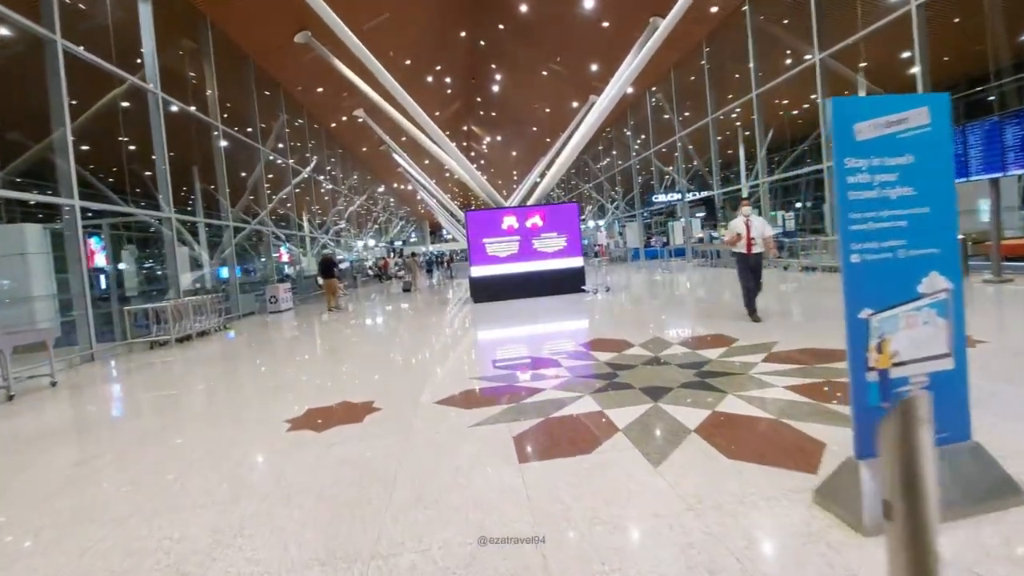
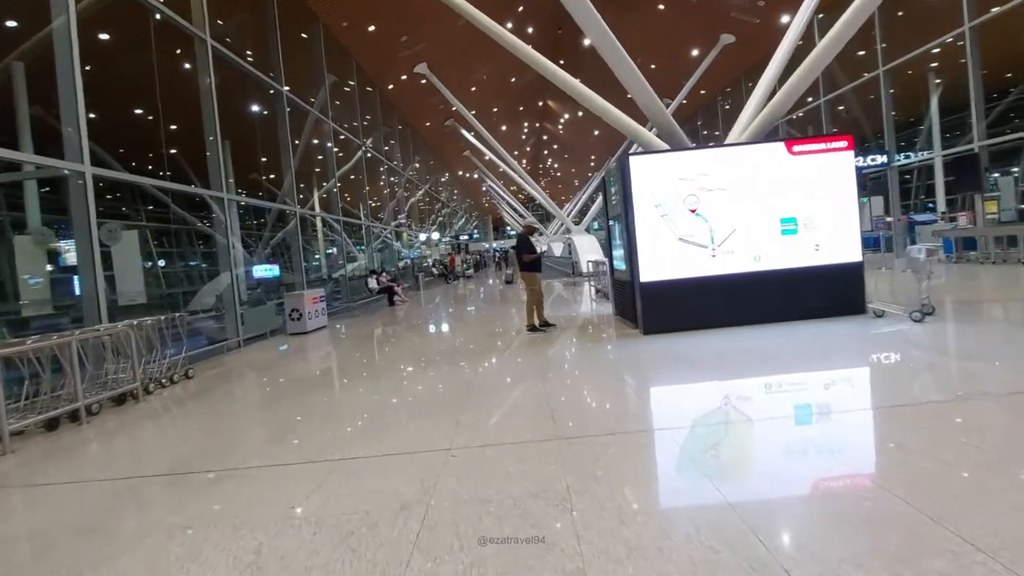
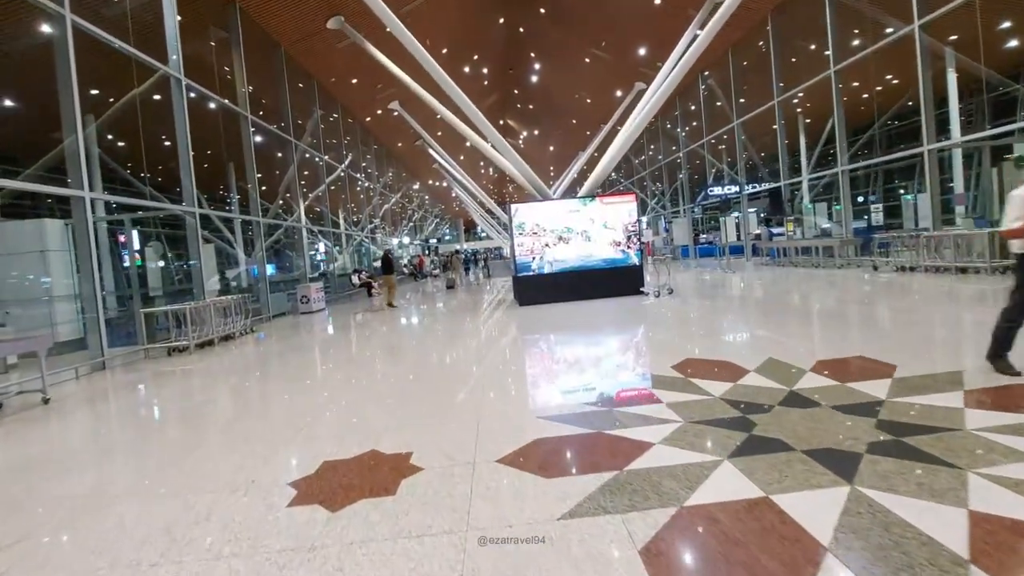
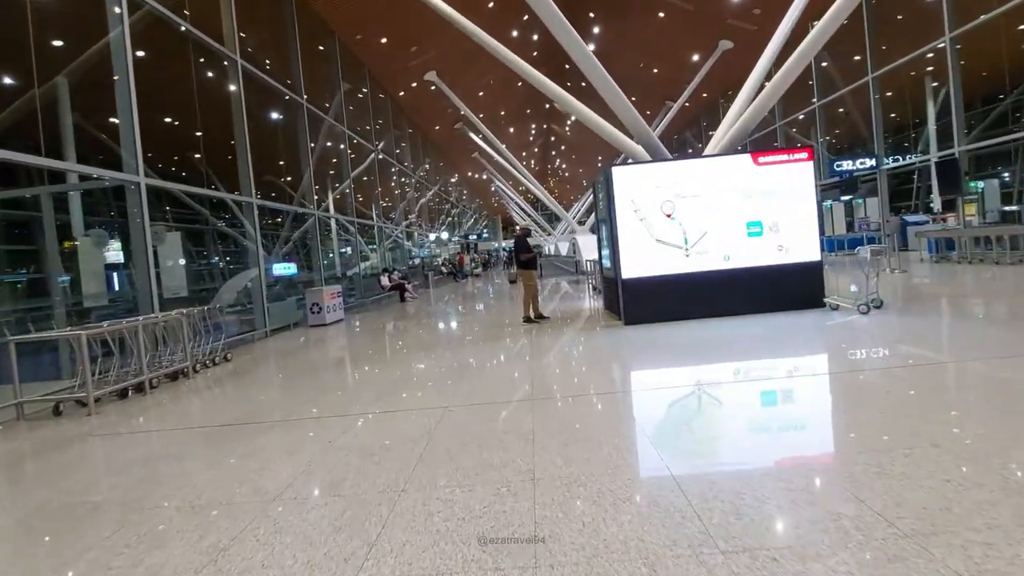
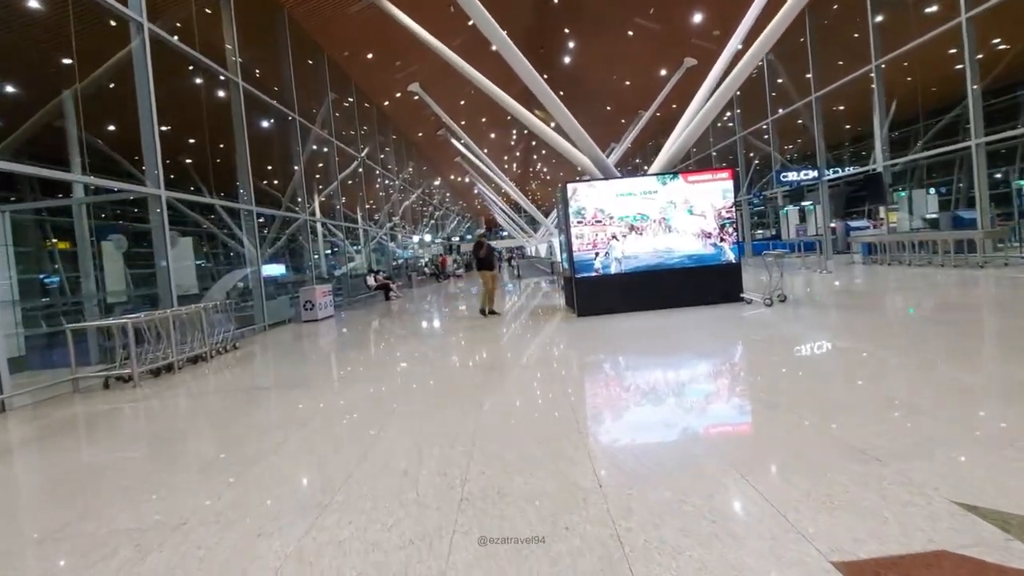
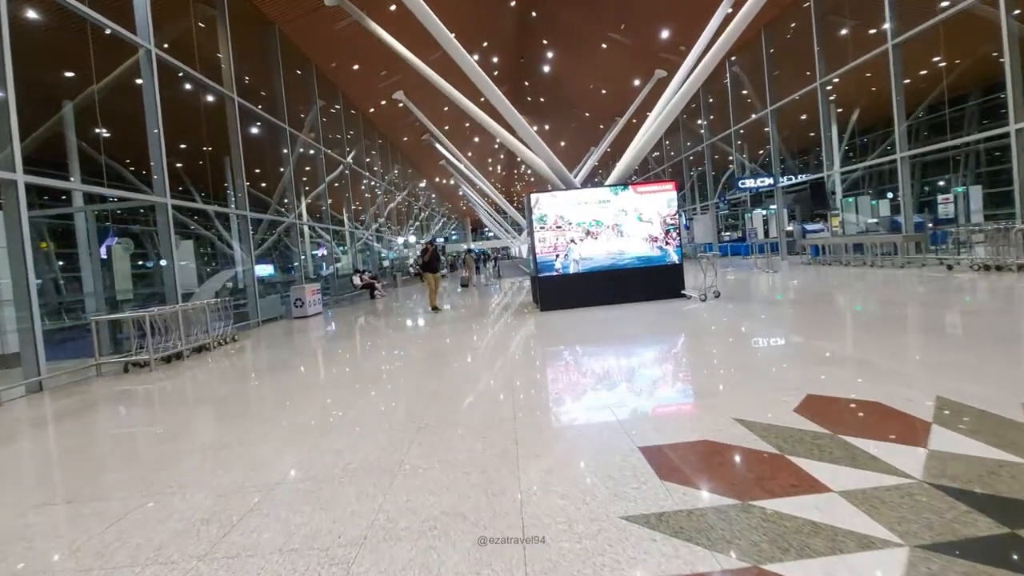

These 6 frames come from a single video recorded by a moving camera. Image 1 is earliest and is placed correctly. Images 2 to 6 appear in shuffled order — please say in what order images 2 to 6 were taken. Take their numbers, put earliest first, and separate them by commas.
3, 6, 5, 4, 2
